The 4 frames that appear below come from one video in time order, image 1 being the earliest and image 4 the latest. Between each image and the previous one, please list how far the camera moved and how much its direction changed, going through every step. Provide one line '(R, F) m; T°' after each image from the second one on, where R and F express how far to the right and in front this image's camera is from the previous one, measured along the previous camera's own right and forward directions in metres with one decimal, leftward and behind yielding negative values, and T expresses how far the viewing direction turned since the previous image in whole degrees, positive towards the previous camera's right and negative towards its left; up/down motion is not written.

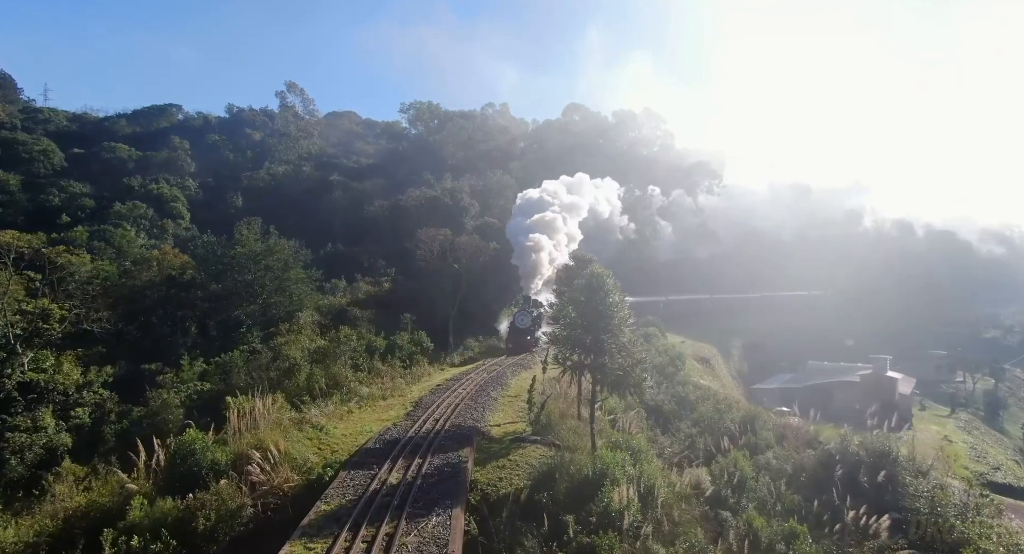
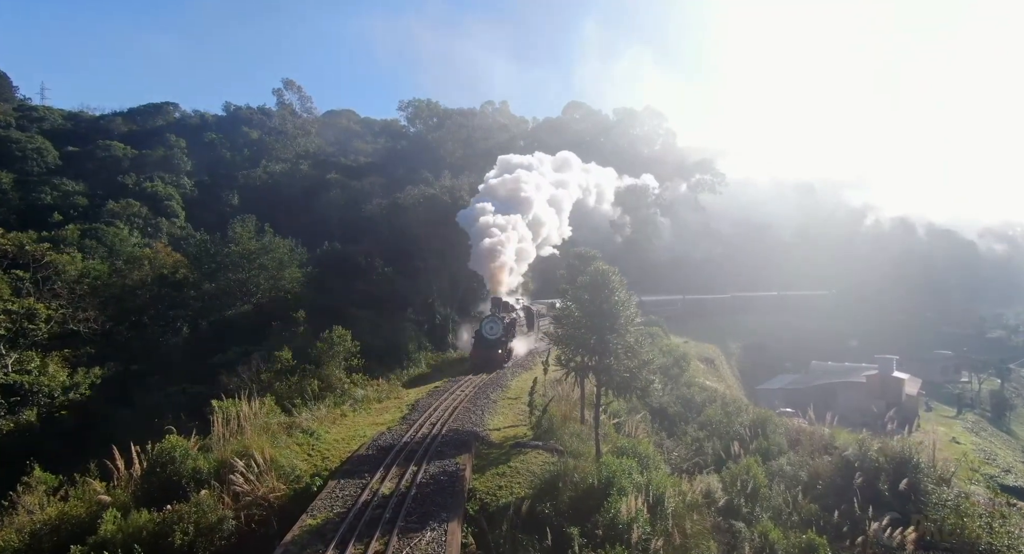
(0.0, +0.7) m; 0°
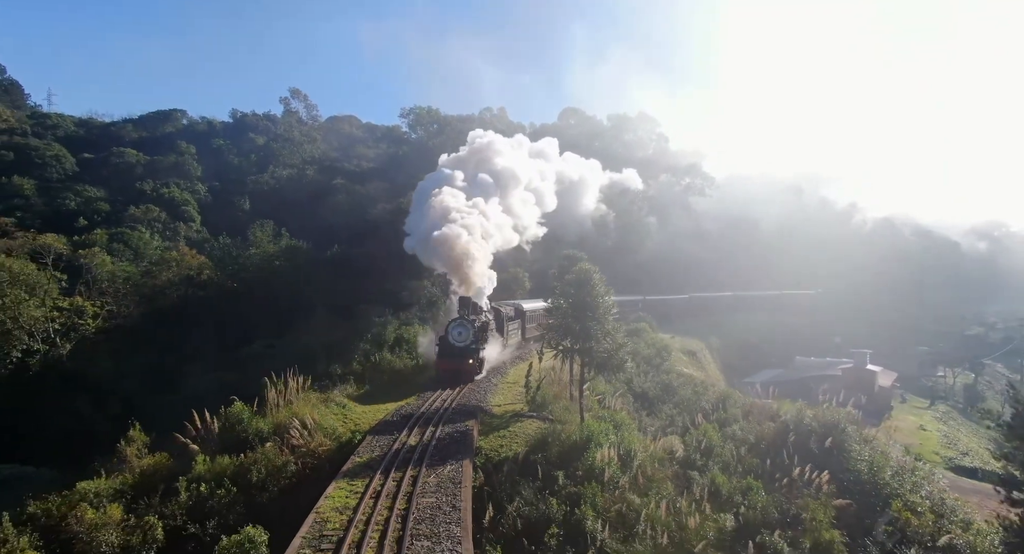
(0.0, -2.8) m; 0°
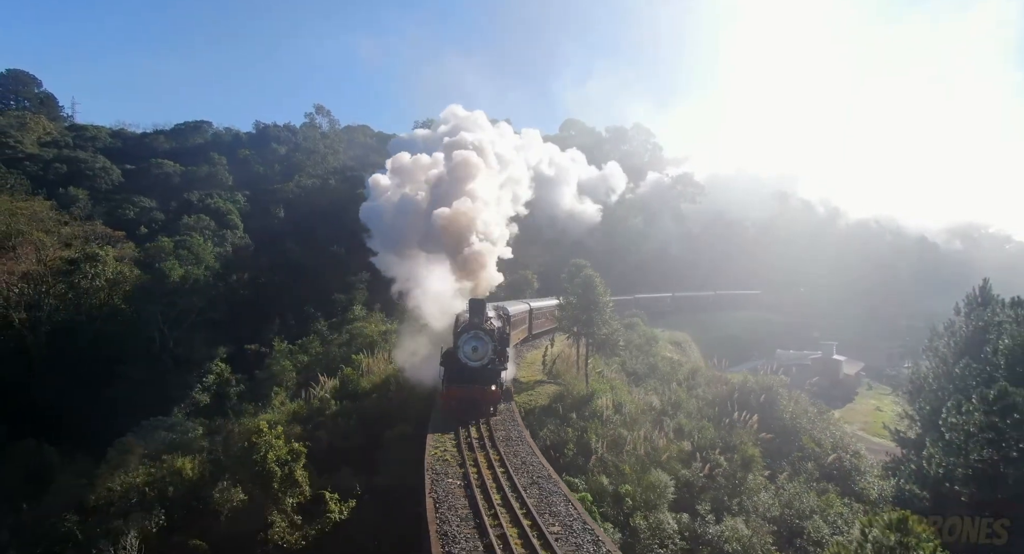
(-0.9, -6.0) m; 0°
